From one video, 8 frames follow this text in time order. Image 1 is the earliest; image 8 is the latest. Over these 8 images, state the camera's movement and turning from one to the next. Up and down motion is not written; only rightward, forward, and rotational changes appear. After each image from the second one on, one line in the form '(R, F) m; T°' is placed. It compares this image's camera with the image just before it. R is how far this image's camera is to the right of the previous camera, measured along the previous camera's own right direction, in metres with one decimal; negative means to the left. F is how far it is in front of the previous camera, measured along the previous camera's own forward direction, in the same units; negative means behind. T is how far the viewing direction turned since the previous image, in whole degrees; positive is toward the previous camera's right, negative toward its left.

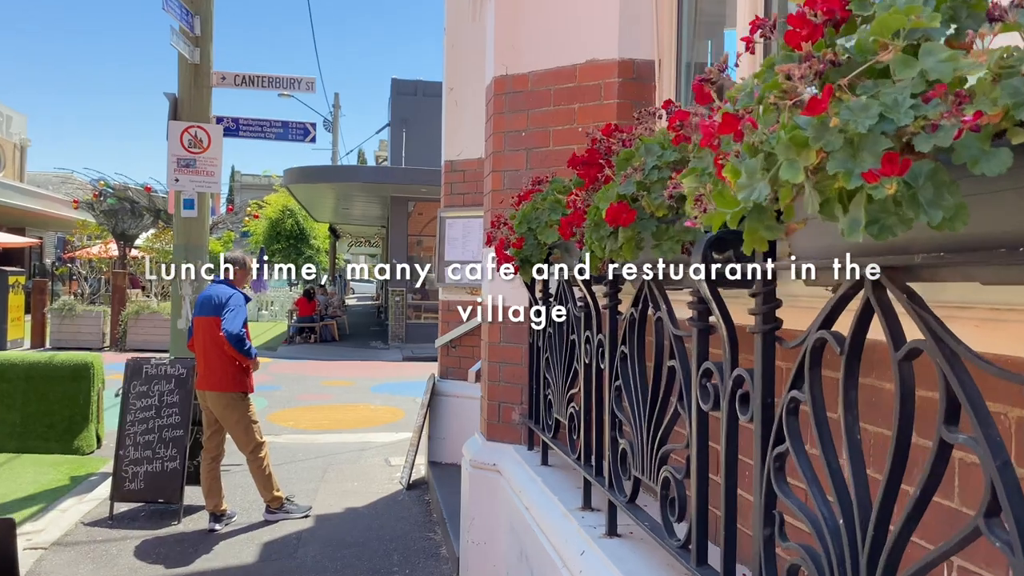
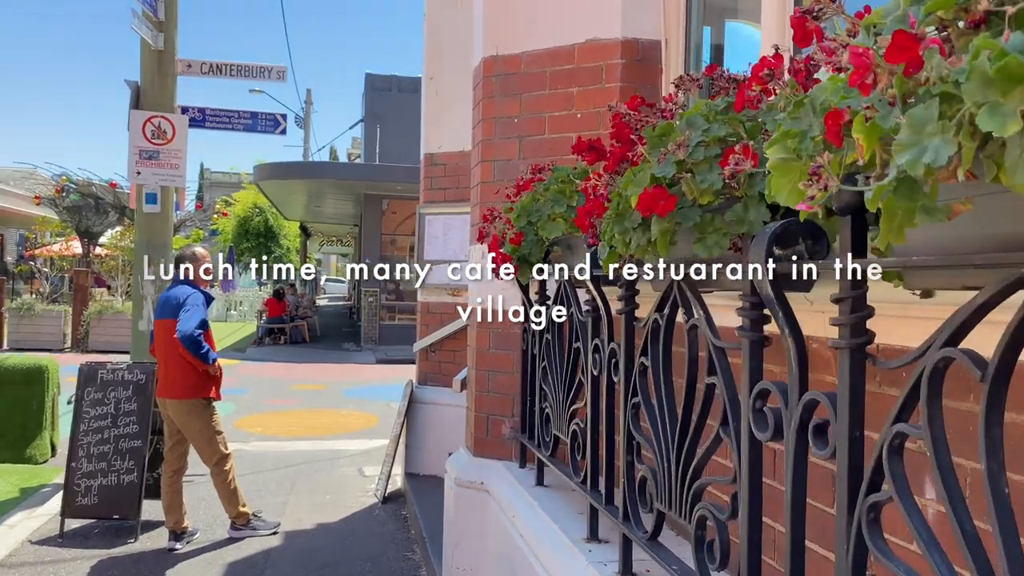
(-0.1, +0.3) m; +2°
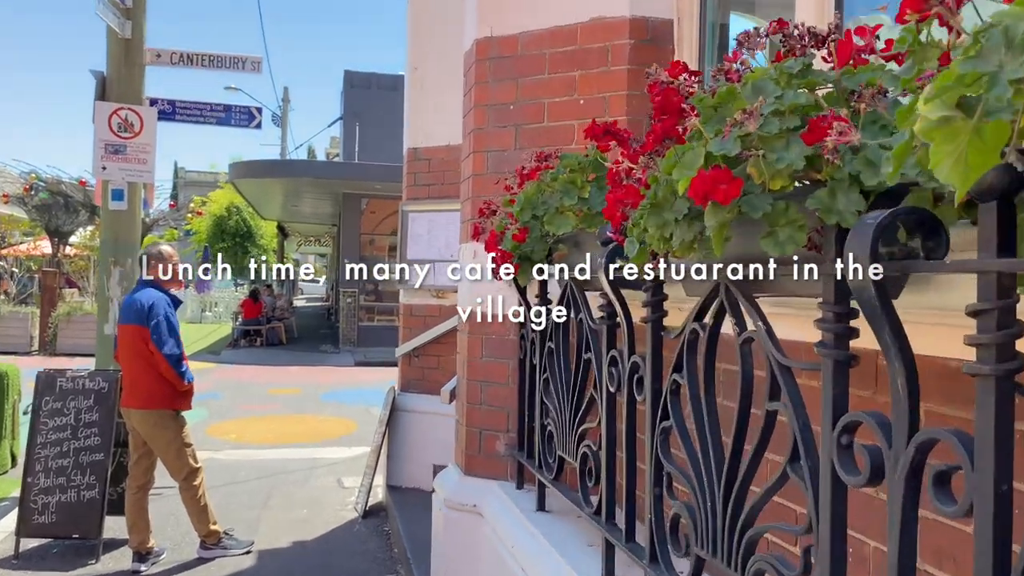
(-0.1, +0.3) m; +1°
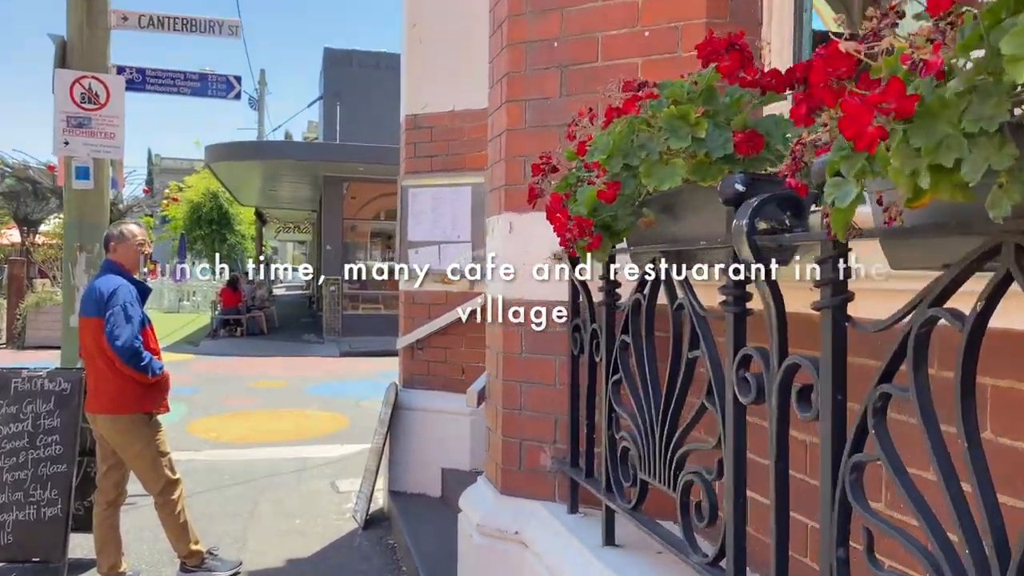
(-0.2, +0.6) m; +1°
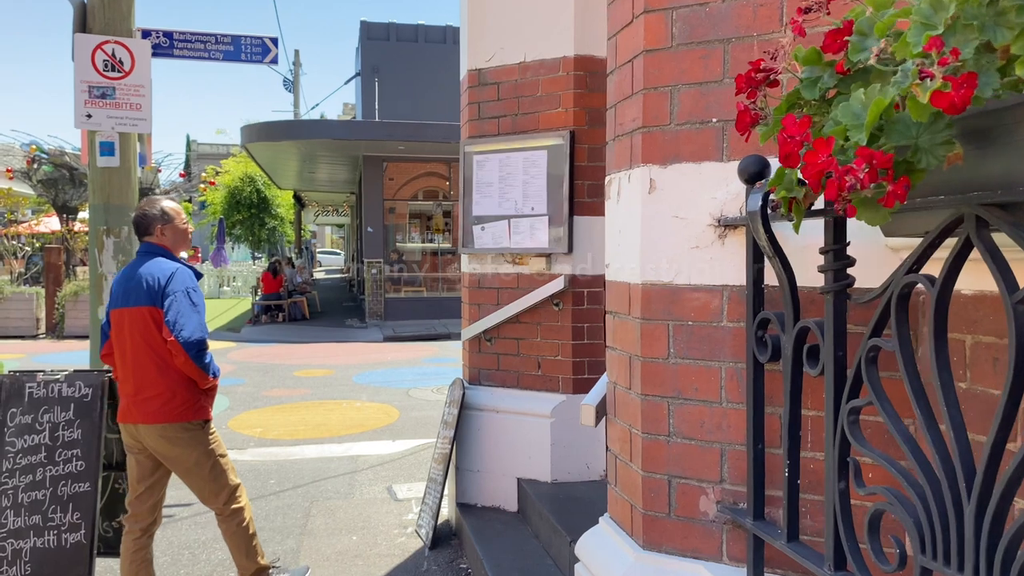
(-0.2, +0.7) m; -2°
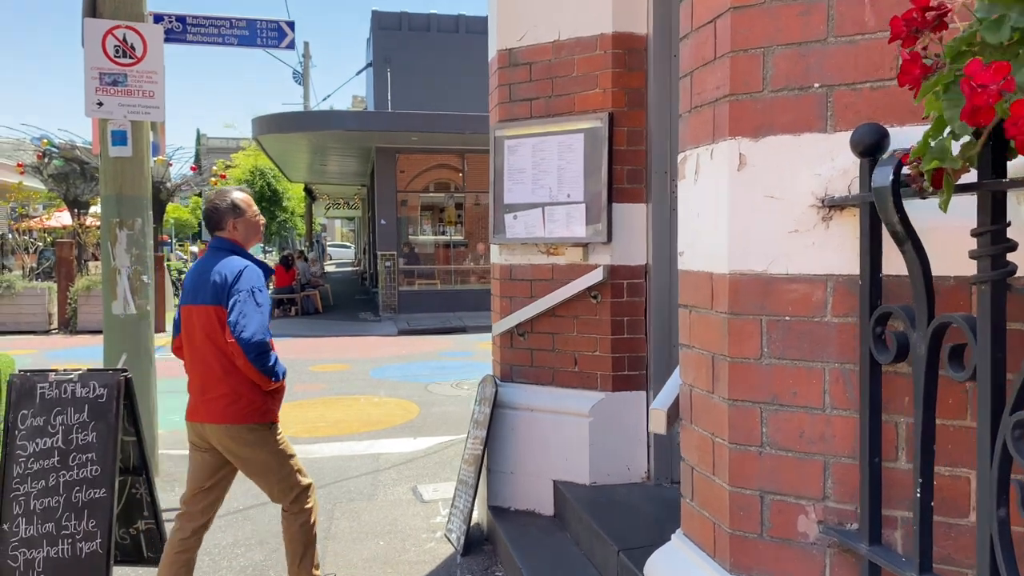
(-0.1, +0.2) m; -1°
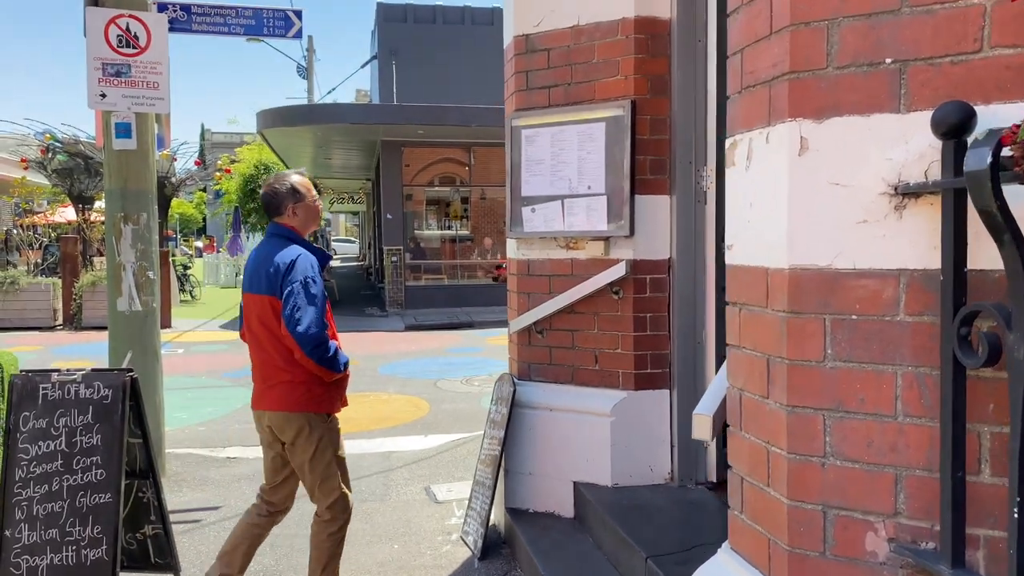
(-0.1, +0.1) m; 0°
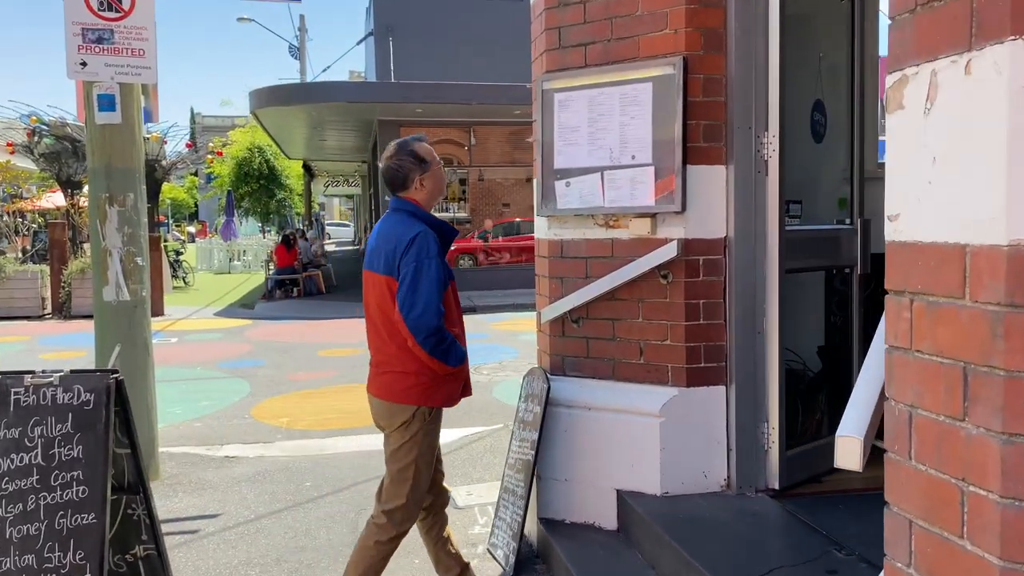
(-0.2, +0.4) m; 0°
